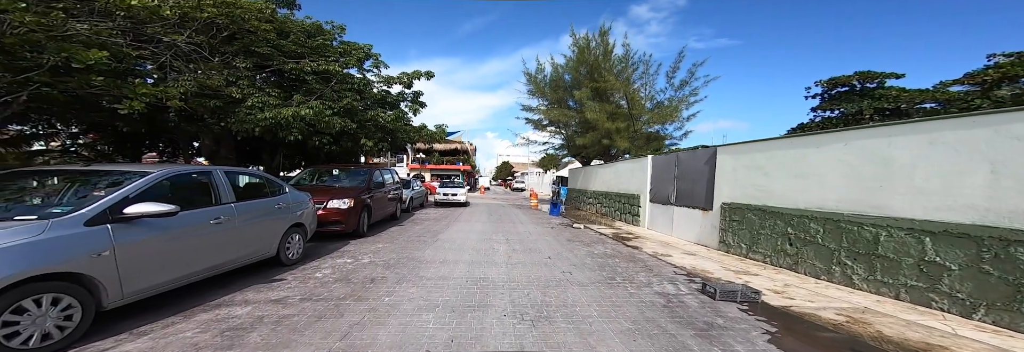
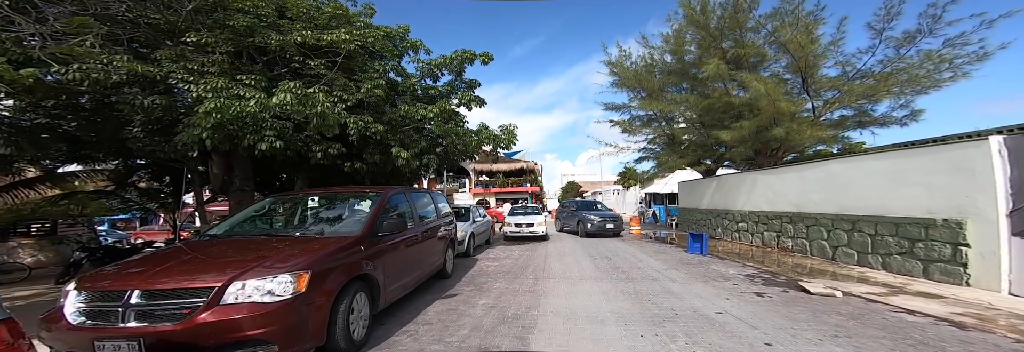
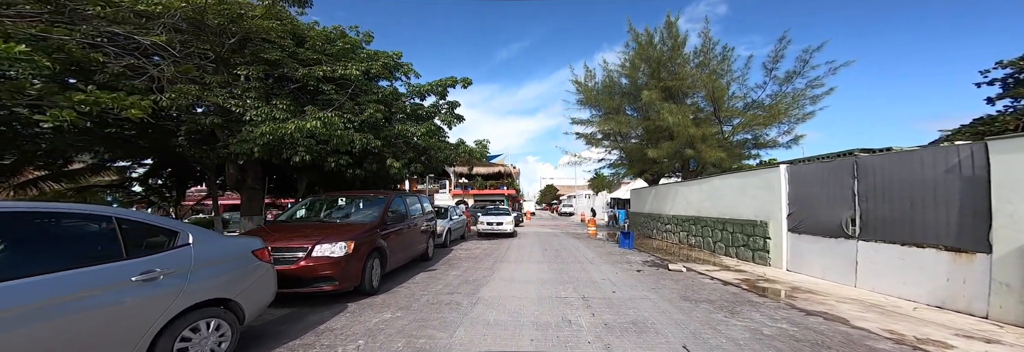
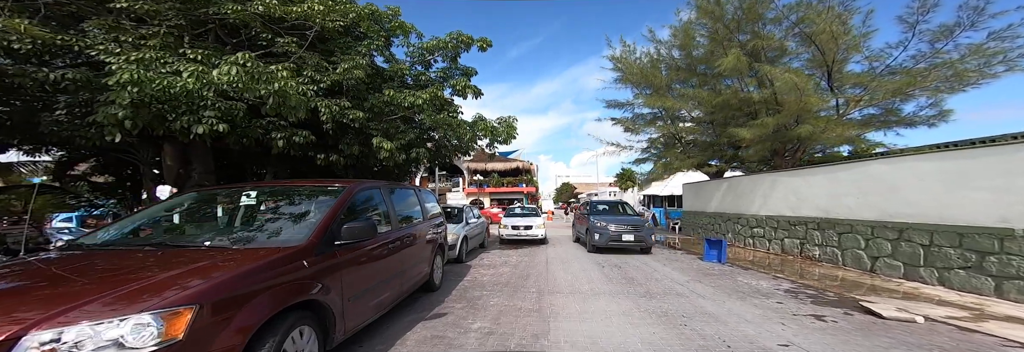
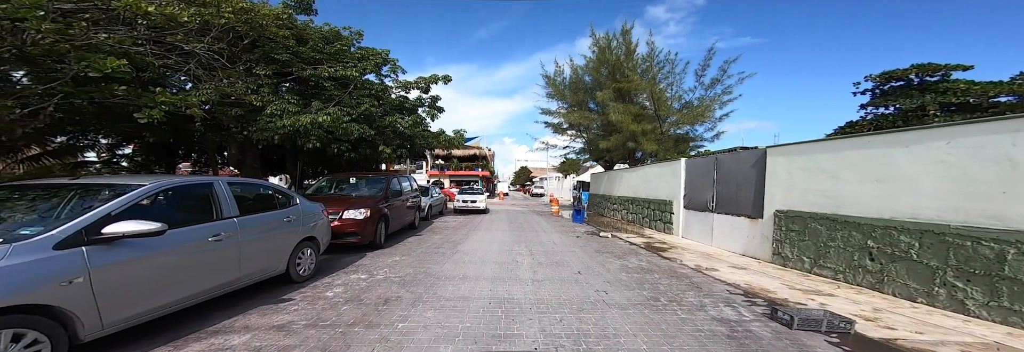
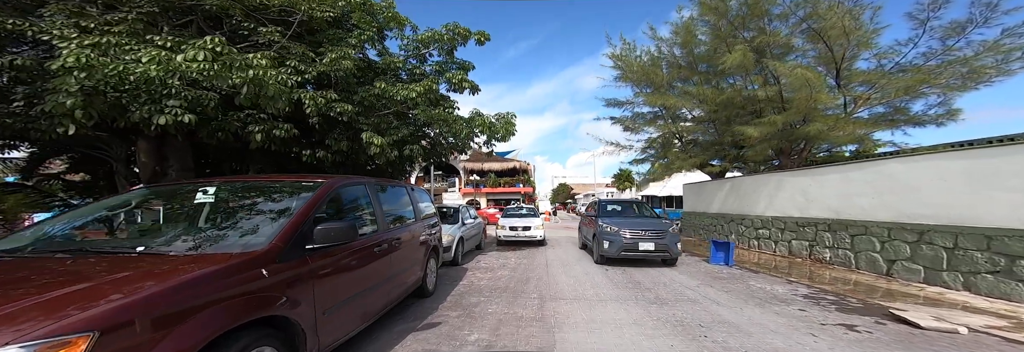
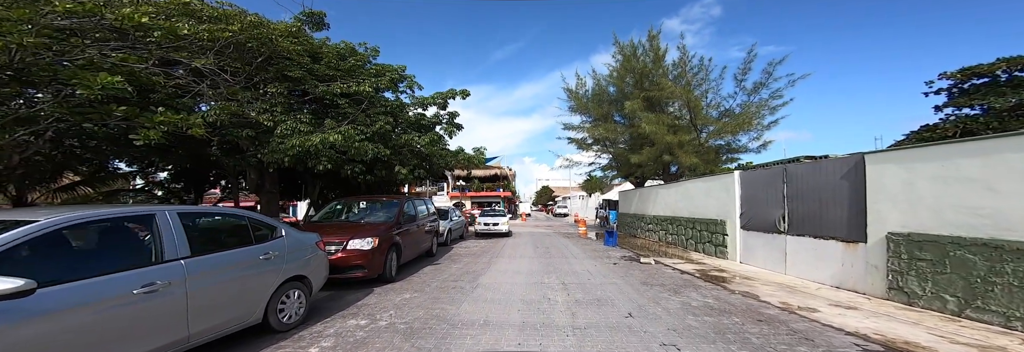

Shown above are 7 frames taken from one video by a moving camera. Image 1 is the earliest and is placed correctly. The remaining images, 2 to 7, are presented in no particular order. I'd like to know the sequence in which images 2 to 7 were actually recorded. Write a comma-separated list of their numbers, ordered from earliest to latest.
5, 7, 3, 2, 4, 6
